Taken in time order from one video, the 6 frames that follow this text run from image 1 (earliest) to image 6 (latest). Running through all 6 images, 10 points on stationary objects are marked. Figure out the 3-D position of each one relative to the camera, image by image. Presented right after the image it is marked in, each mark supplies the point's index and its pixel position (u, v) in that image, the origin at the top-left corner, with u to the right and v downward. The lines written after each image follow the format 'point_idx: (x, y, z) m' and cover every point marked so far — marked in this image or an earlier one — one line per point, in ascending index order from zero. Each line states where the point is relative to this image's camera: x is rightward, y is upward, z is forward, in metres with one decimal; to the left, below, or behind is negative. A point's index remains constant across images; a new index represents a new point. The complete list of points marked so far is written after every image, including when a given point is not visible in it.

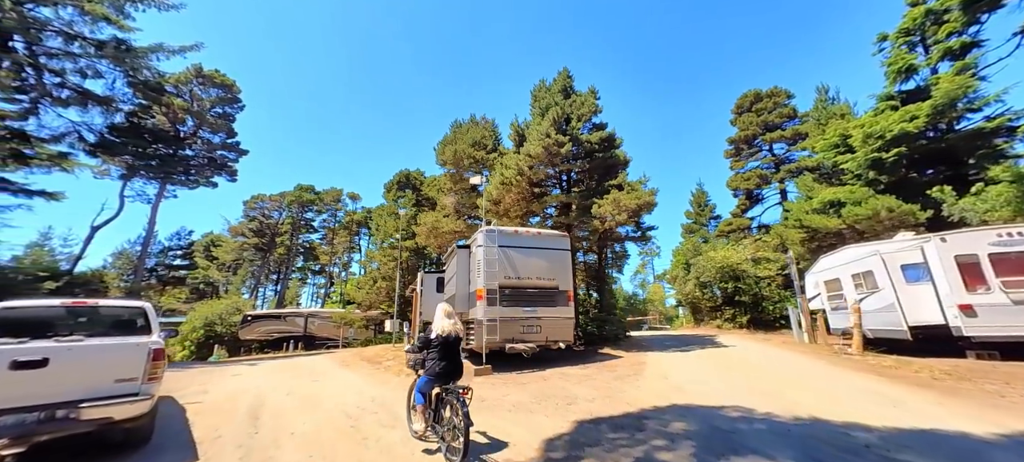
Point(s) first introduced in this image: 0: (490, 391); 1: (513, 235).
0: (-0.4, -3.1, +6.6) m
1: (0.0, -0.1, +9.0) m
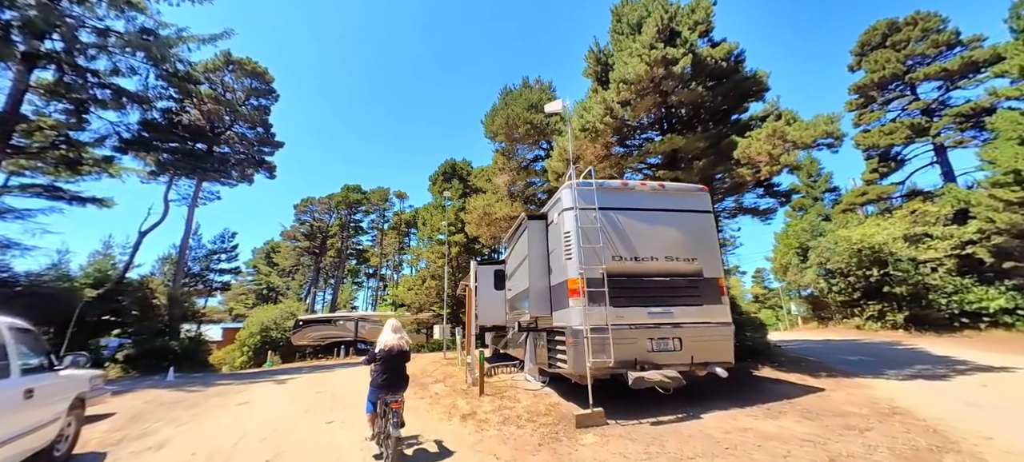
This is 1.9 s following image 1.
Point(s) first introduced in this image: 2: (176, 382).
0: (+1.1, -2.3, +3.2) m
1: (+1.7, +0.6, +5.5) m
2: (-11.2, -5.1, +11.6) m
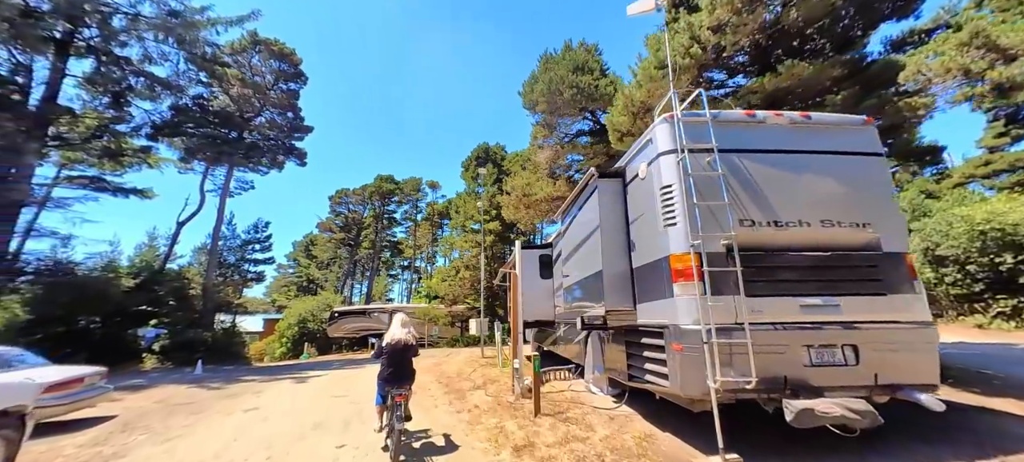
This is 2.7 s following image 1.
0: (+1.7, -1.9, +1.5) m
1: (+2.5, +1.1, +3.7) m
2: (-9.8, -4.6, +11.0) m
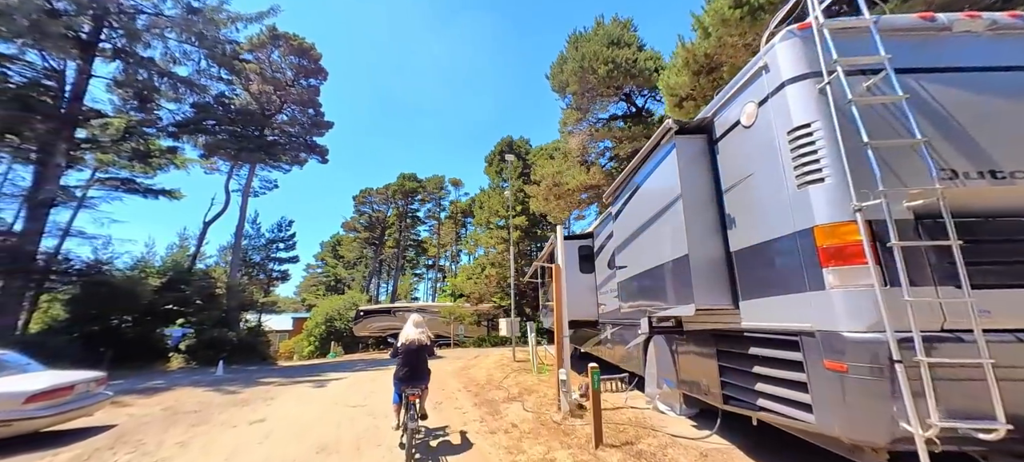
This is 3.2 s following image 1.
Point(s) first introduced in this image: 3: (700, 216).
0: (+2.0, -1.6, +0.3) m
1: (+2.9, +1.4, +2.5) m
2: (-8.8, -4.5, +10.5) m
3: (+1.8, +0.2, +3.4) m
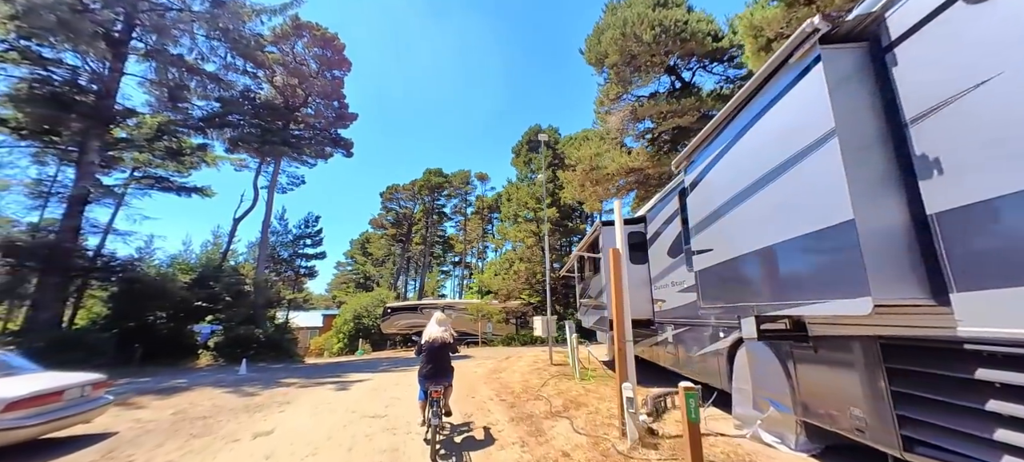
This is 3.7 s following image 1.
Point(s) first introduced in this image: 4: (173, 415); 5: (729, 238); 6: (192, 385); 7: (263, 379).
0: (+2.2, -1.3, -0.8) m
1: (+3.2, +1.7, +1.2) m
2: (-7.8, -4.3, +10.1) m
3: (+2.2, +0.5, +2.2) m
4: (-6.0, -3.3, +6.1) m
5: (+2.3, 0.0, +3.7) m
6: (-8.5, -4.1, +9.1) m
7: (-7.2, -4.3, +10.1) m
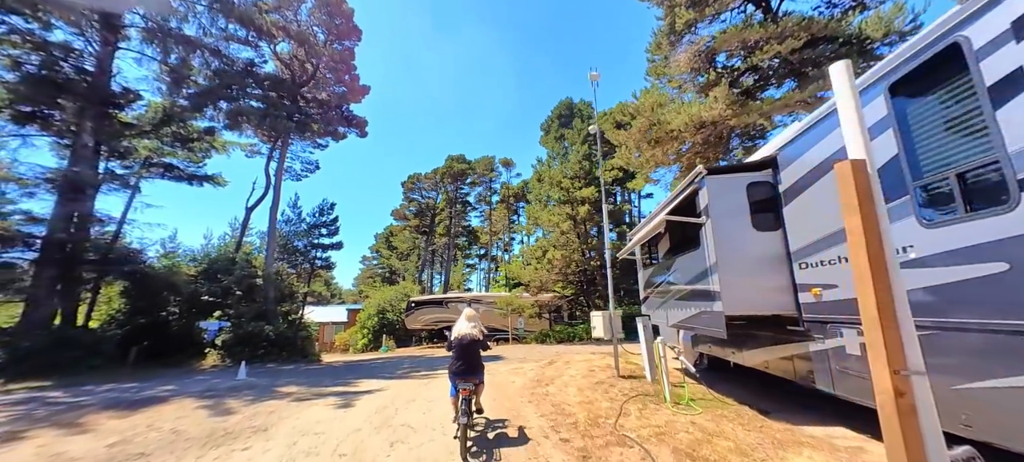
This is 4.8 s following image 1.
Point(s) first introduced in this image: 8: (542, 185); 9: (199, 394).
0: (+2.5, -0.8, -3.1) m
1: (+3.6, +2.3, -1.2) m
2: (-6.7, -3.8, +8.6) m
3: (+2.6, +1.0, -0.1) m
4: (-5.2, -2.8, +4.4) m
5: (+2.9, +0.5, +1.4) m
6: (-7.5, -3.6, +7.6) m
7: (-6.1, -3.8, +8.5) m
8: (+1.9, +2.6, +19.3) m
9: (-6.9, -3.6, +7.6) m
